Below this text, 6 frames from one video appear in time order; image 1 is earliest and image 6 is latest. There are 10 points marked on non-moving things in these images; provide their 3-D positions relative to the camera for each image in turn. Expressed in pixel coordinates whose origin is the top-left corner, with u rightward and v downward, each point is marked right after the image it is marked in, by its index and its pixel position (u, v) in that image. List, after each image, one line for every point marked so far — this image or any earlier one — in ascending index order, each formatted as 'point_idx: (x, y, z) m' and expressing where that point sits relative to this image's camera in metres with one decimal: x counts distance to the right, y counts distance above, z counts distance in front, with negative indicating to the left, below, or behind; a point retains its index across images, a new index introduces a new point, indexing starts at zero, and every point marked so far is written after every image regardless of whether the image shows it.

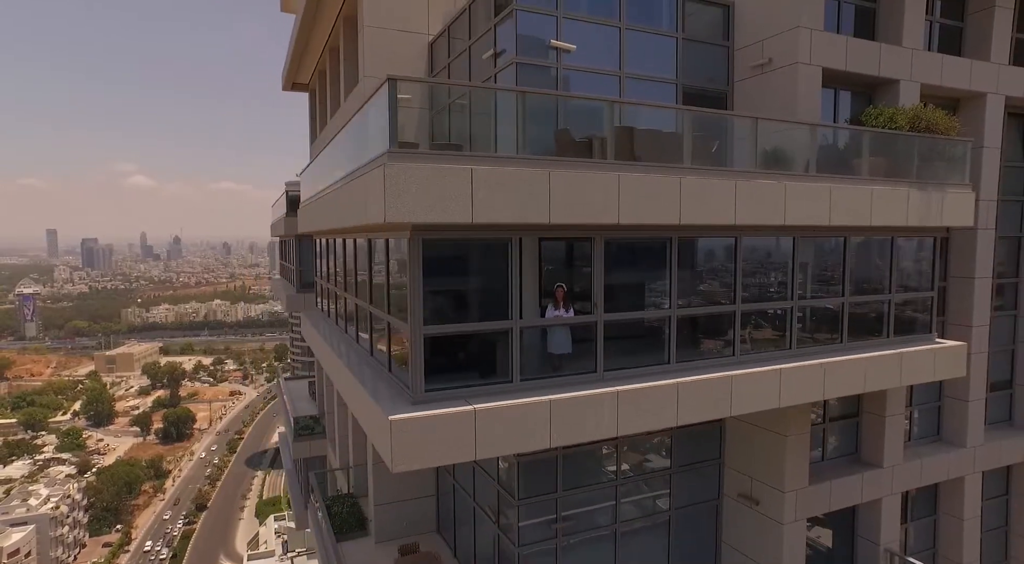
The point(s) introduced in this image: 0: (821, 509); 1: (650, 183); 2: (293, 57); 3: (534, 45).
0: (+5.5, -4.0, +11.3) m
1: (+1.8, +1.3, +8.4) m
2: (-6.7, +7.0, +19.4) m
3: (+0.3, +3.8, +10.1) m
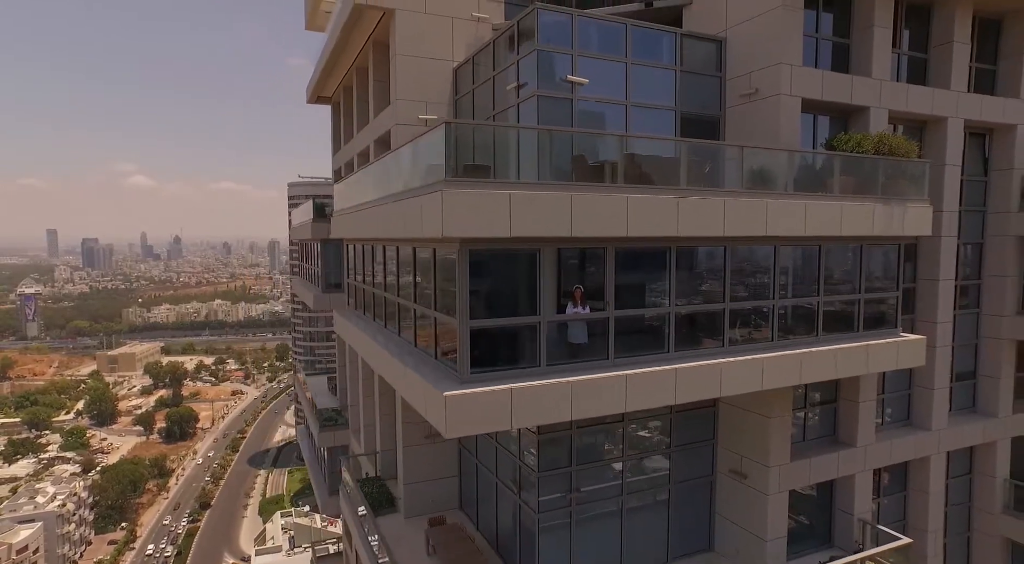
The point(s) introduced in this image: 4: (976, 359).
0: (+5.9, -4.0, +12.9) m
1: (+2.2, +1.3, +10.0) m
2: (-6.3, +6.9, +21.0) m
3: (+0.7, +3.7, +11.7) m
4: (+11.1, -1.8, +15.3) m
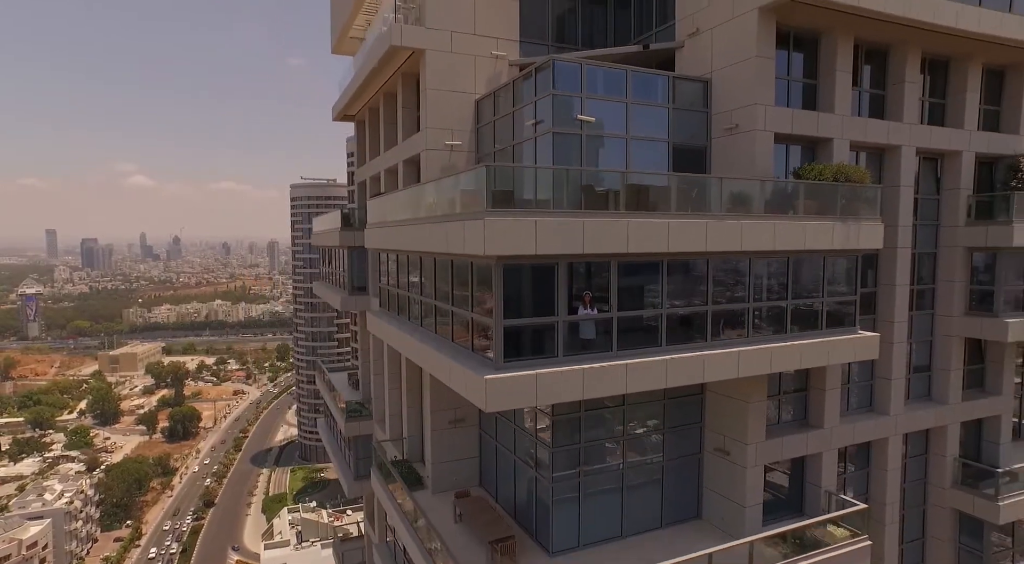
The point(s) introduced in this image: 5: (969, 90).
0: (+6.3, -4.2, +15.1) m
1: (+2.6, +1.1, +12.2) m
2: (-5.9, +6.8, +23.2) m
3: (+1.1, +3.6, +13.9) m
4: (+11.5, -2.0, +17.5) m
5: (+12.0, +5.0, +16.7) m
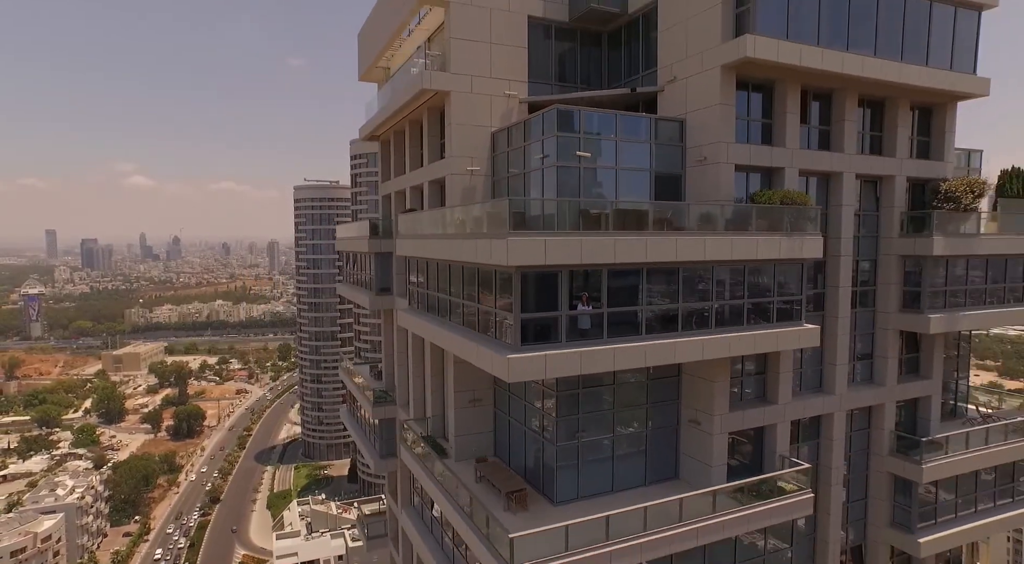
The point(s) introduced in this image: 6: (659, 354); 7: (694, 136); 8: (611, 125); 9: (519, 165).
0: (+6.6, -4.2, +18.5) m
1: (+3.0, +1.1, +15.7) m
2: (-5.6, +6.7, +26.6) m
3: (+1.5, +3.5, +17.4) m
4: (+11.9, -2.1, +21.0) m
5: (+12.3, +5.0, +20.2) m
6: (+3.7, -1.8, +16.2) m
7: (+5.3, +4.2, +18.4) m
8: (+2.8, +4.4, +17.8) m
9: (+0.2, +3.6, +19.4) m
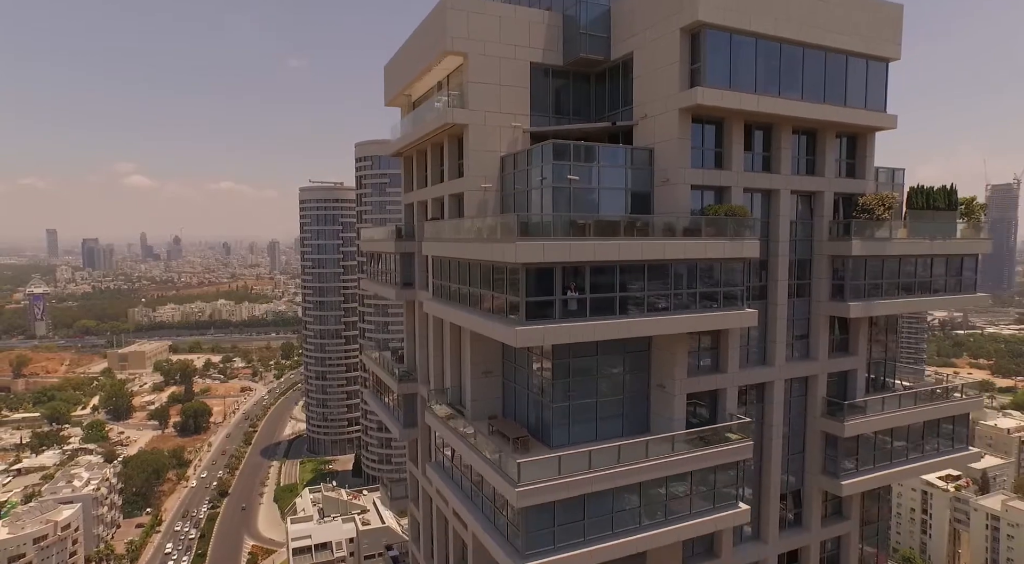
0: (+6.8, -4.0, +23.6) m
1: (+3.2, +1.3, +20.7) m
2: (-5.4, +7.0, +31.7) m
3: (+1.7, +3.8, +22.4) m
4: (+12.1, -1.8, +26.0) m
5: (+12.5, +5.2, +25.2) m
6: (+4.0, -1.6, +21.3) m
7: (+5.5, +4.4, +23.4) m
8: (+3.0, +4.6, +22.9) m
9: (+0.4, +3.8, +24.4) m
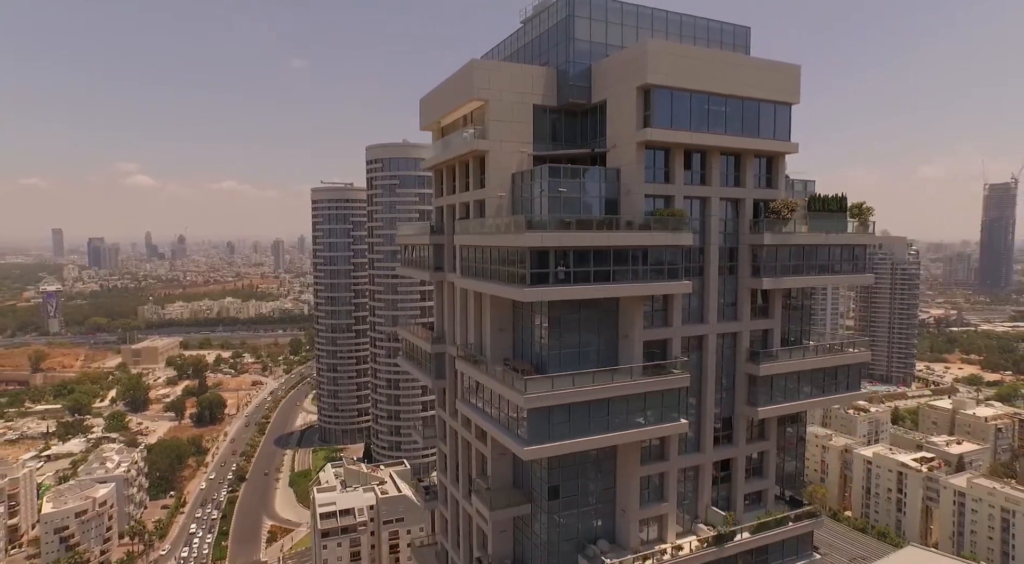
0: (+7.2, -3.0, +33.4) m
1: (+3.6, +2.3, +30.5) m
2: (-5.0, +8.0, +41.5) m
3: (+2.1, +4.8, +32.2) m
4: (+12.5, -0.8, +35.8) m
5: (+13.0, +6.2, +35.0) m
6: (+4.4, -0.6, +31.1) m
7: (+5.9, +5.4, +33.2) m
8: (+3.4, +5.6, +32.7) m
9: (+0.9, +4.8, +34.3) m
